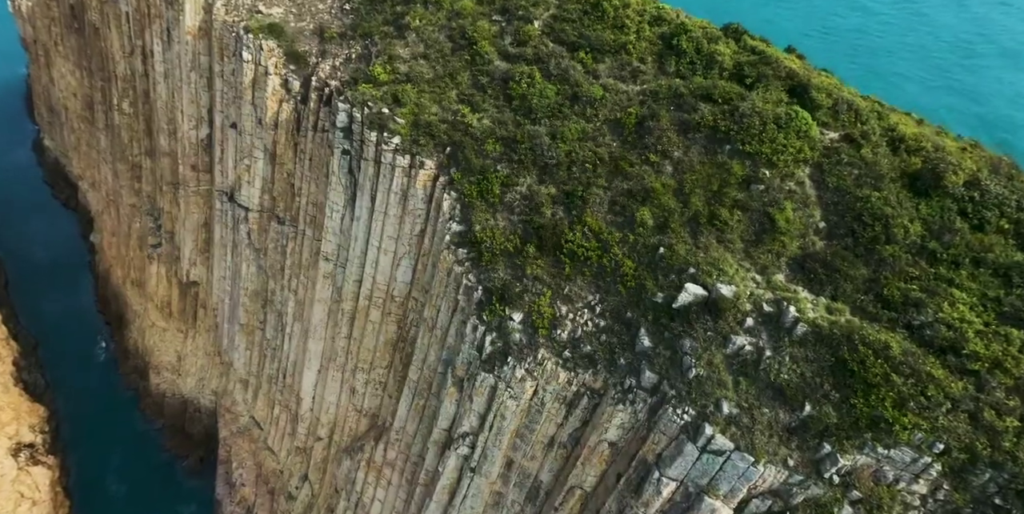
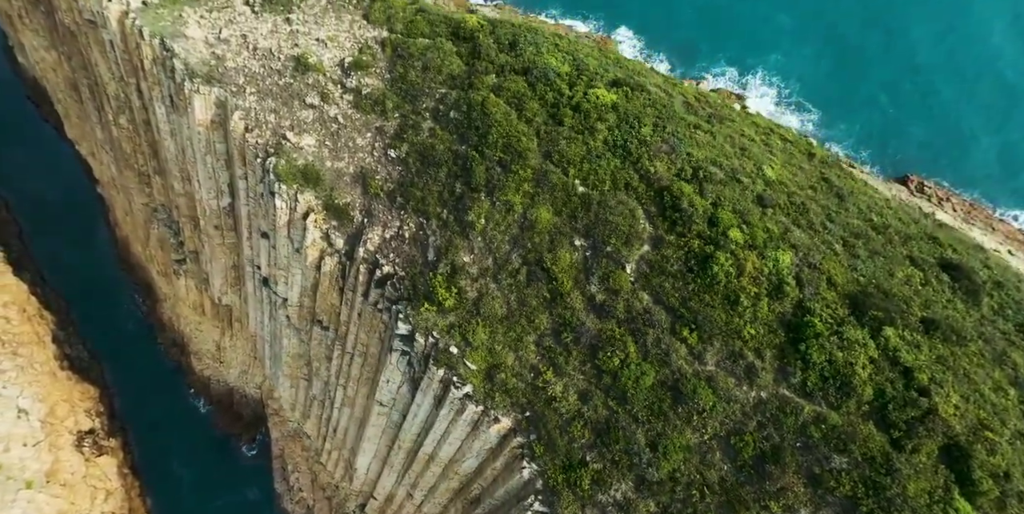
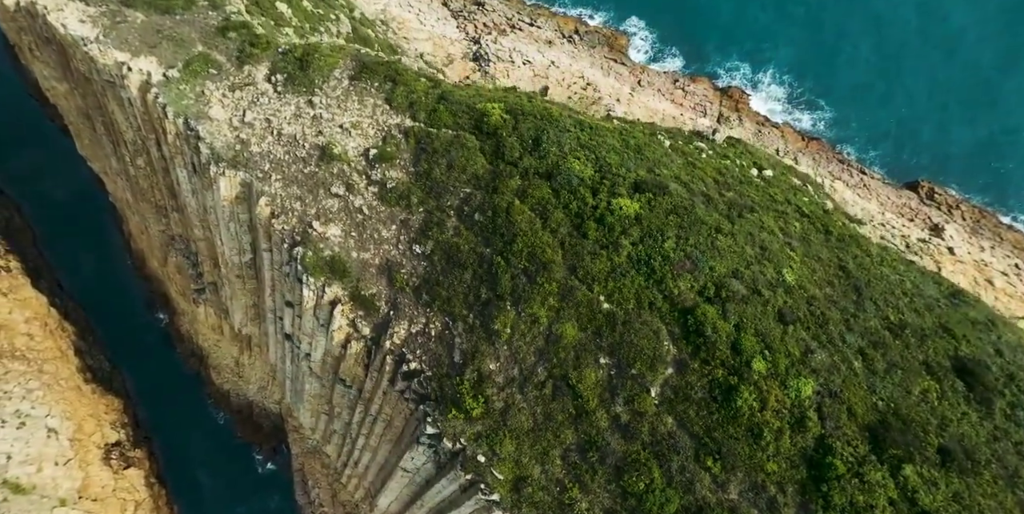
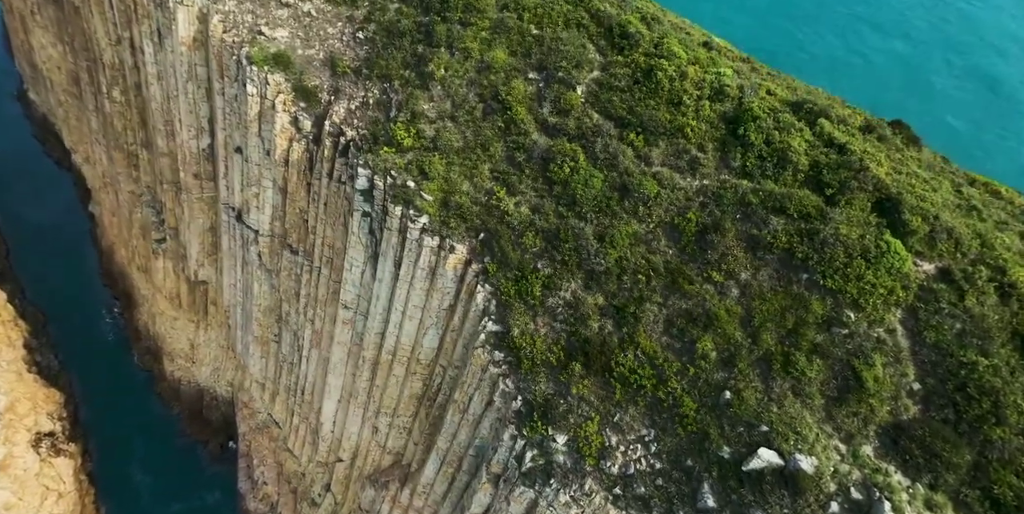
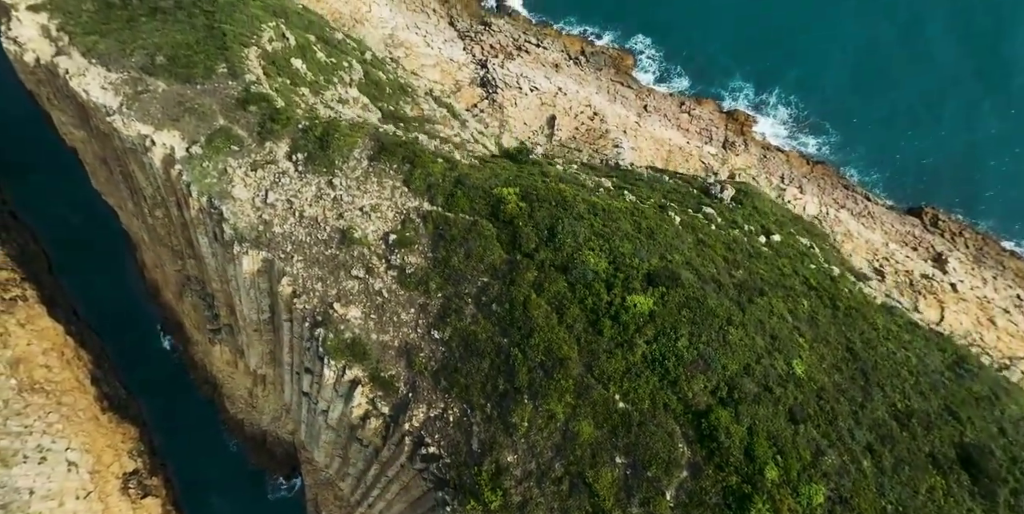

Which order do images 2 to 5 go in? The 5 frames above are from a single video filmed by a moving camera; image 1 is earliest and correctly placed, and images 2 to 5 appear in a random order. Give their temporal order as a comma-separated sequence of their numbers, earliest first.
4, 2, 3, 5
